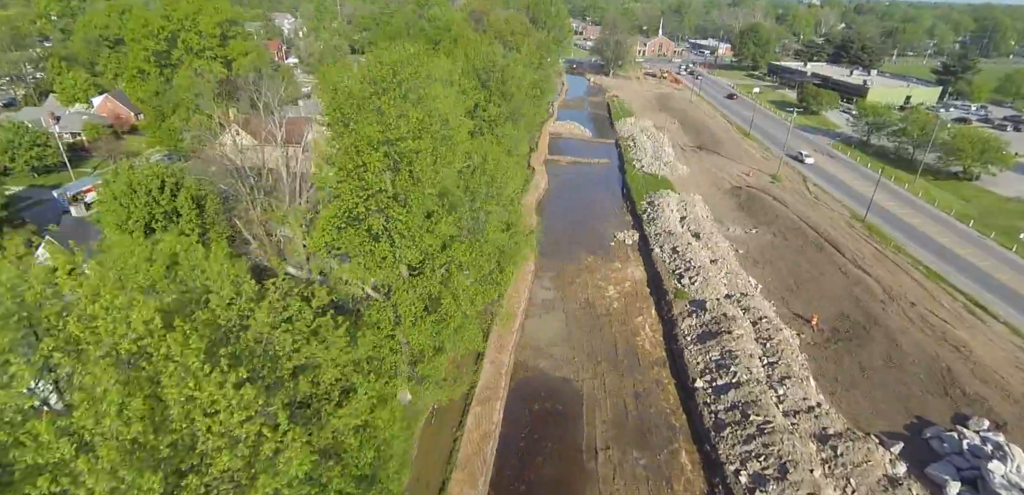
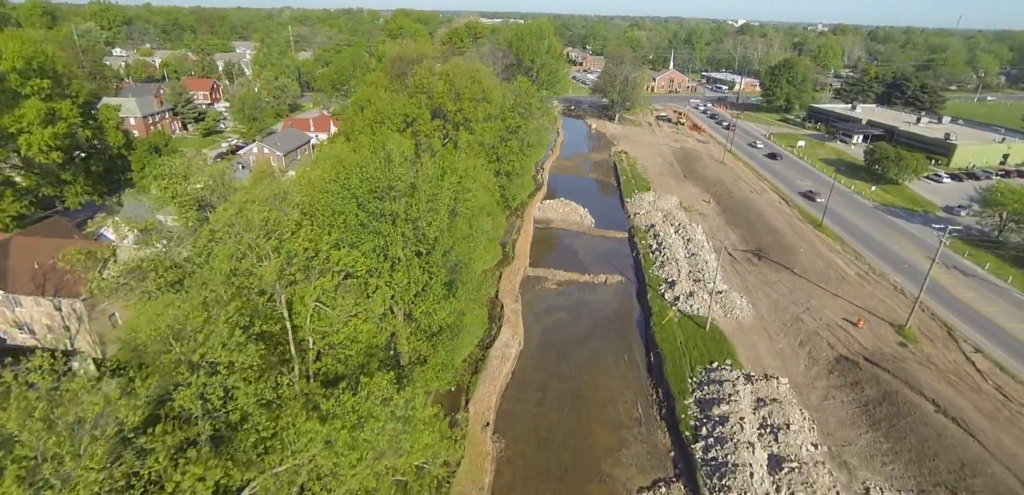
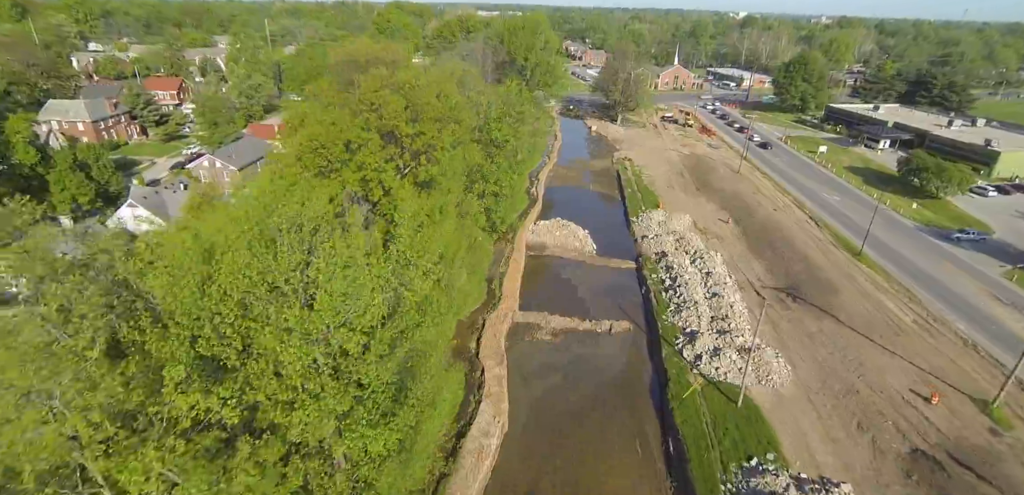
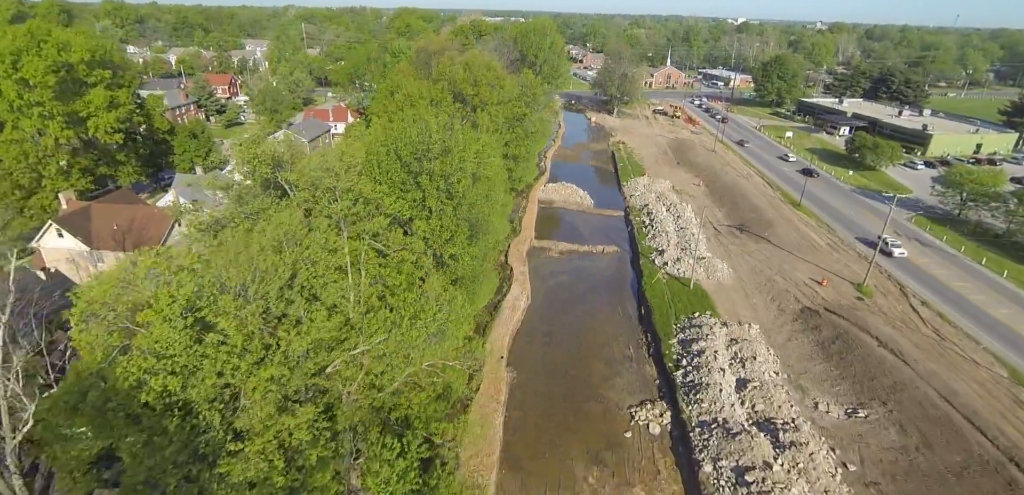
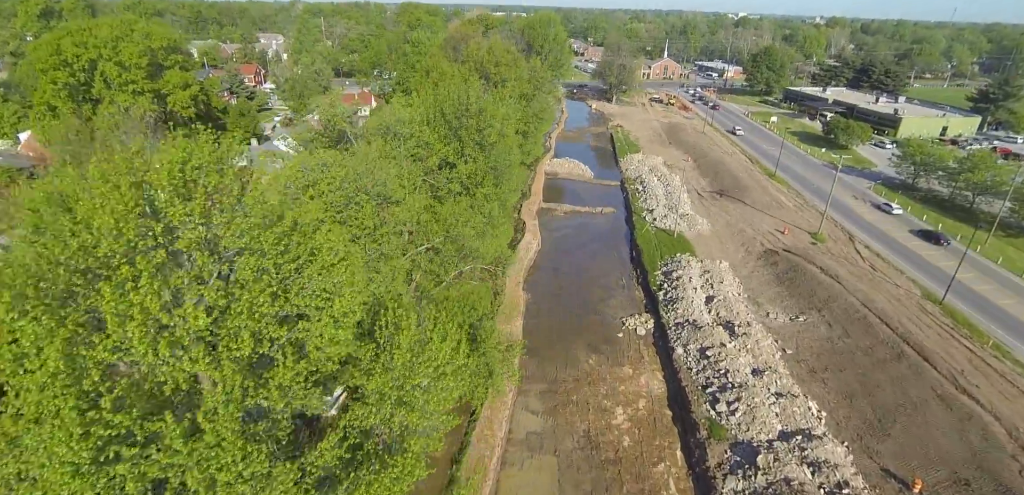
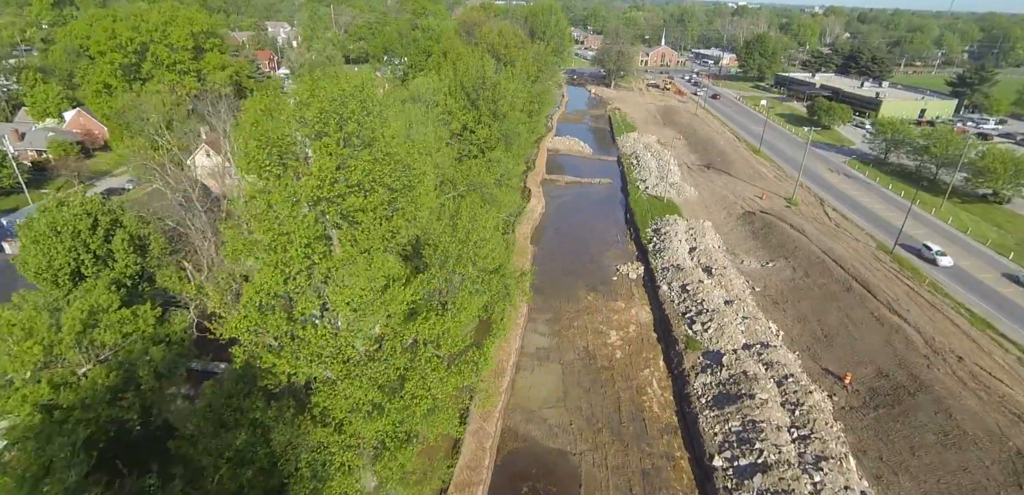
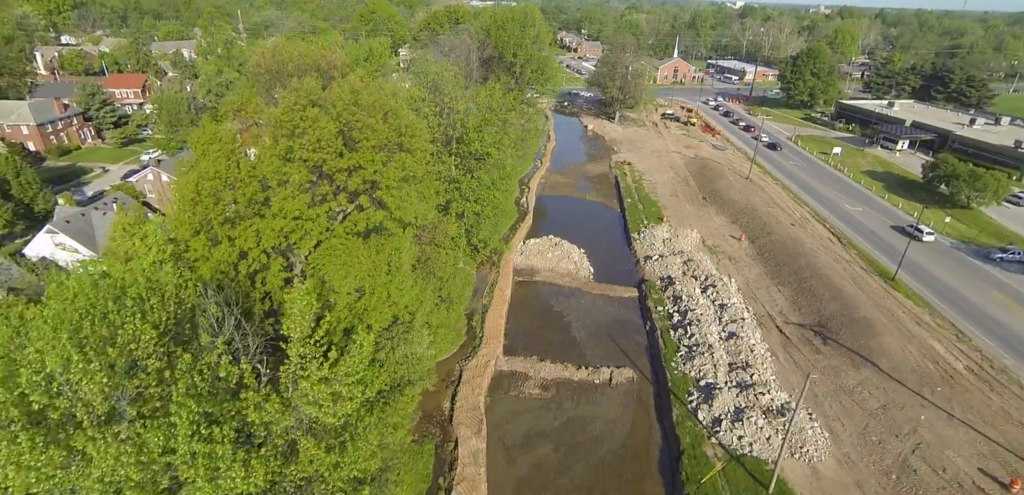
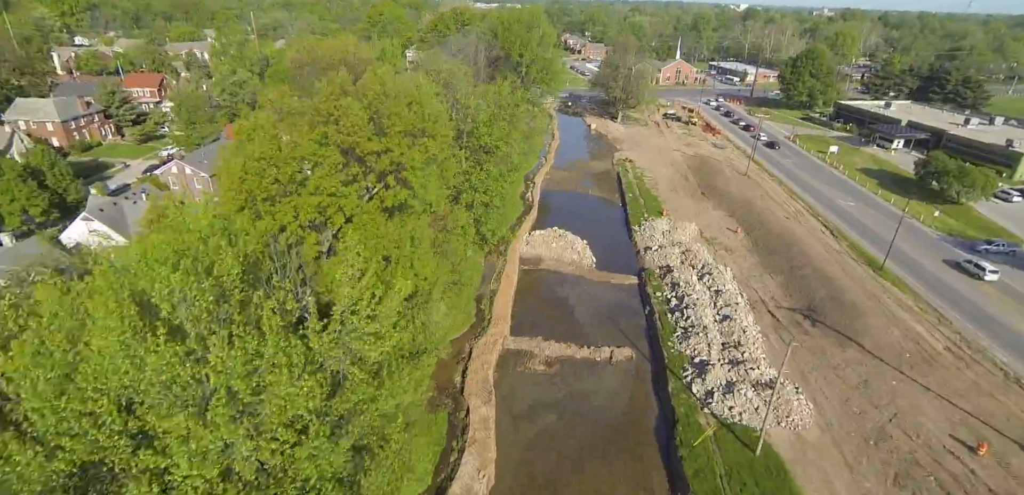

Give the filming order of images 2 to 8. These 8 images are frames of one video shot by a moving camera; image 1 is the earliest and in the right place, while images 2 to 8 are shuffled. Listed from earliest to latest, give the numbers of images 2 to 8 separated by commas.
6, 5, 4, 2, 3, 8, 7
